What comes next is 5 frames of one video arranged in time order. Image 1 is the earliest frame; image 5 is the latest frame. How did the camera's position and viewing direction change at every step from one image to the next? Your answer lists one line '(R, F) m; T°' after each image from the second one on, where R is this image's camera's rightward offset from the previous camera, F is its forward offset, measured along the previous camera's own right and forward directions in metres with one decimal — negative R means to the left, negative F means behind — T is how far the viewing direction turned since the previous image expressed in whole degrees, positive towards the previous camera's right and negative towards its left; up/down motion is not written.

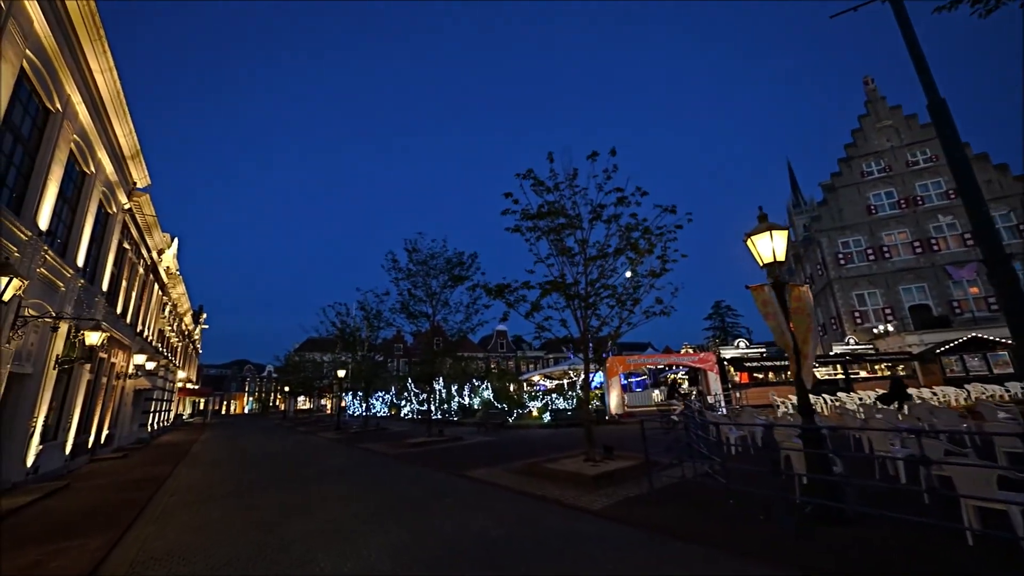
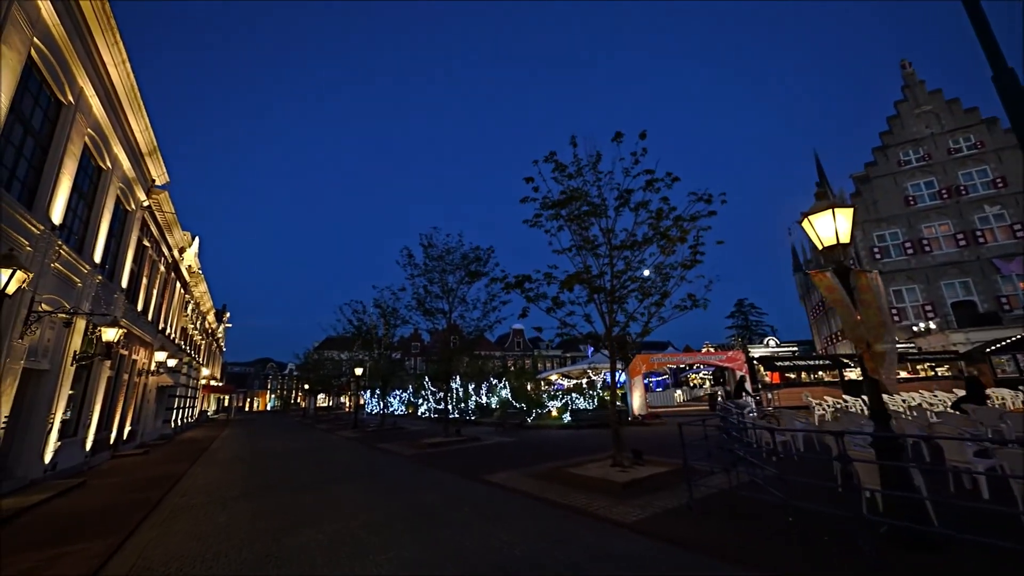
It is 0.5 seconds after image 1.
(-0.1, +0.6) m; -2°
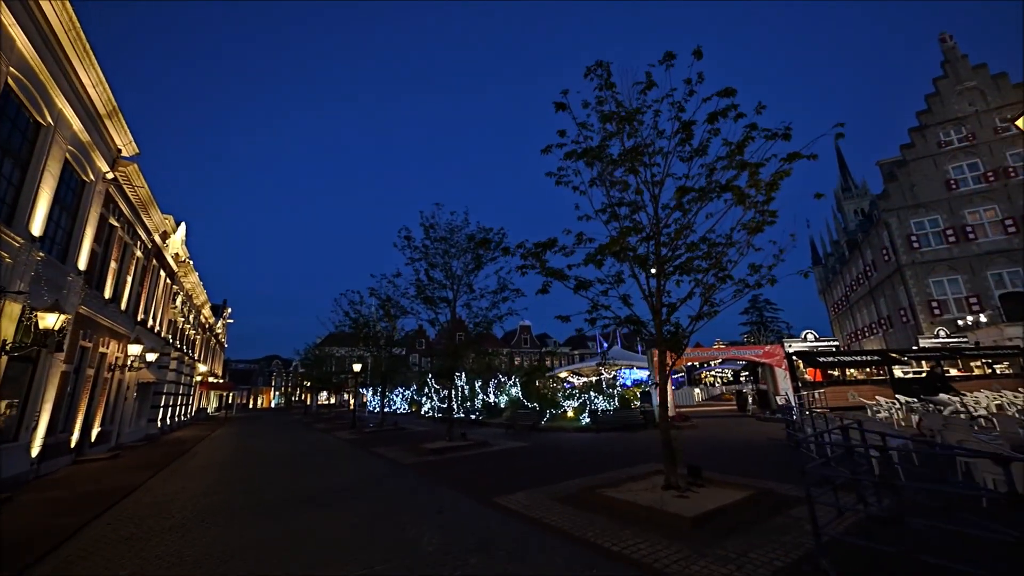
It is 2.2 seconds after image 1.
(-0.3, +1.9) m; -1°
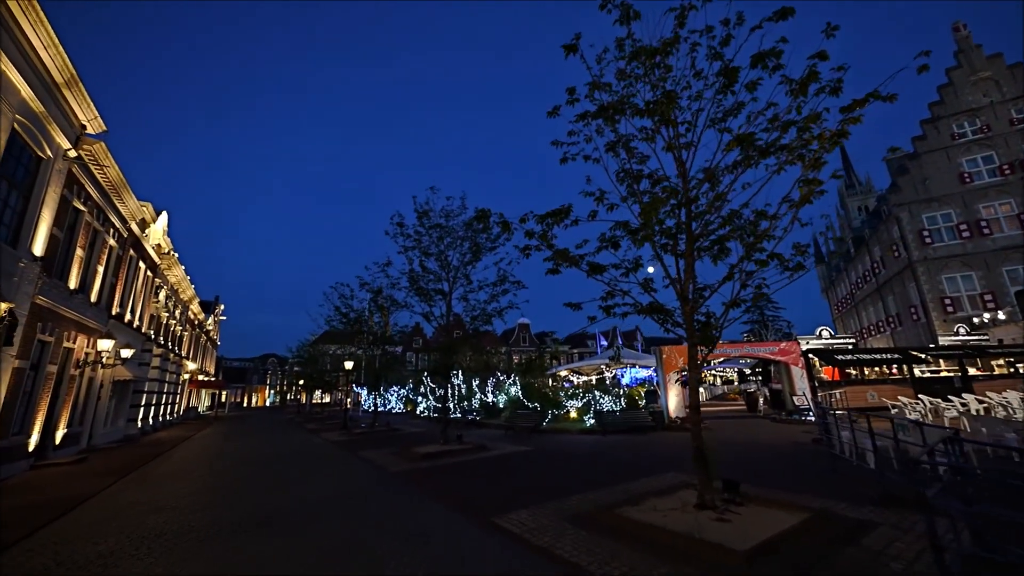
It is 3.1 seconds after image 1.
(-0.1, +1.1) m; 0°
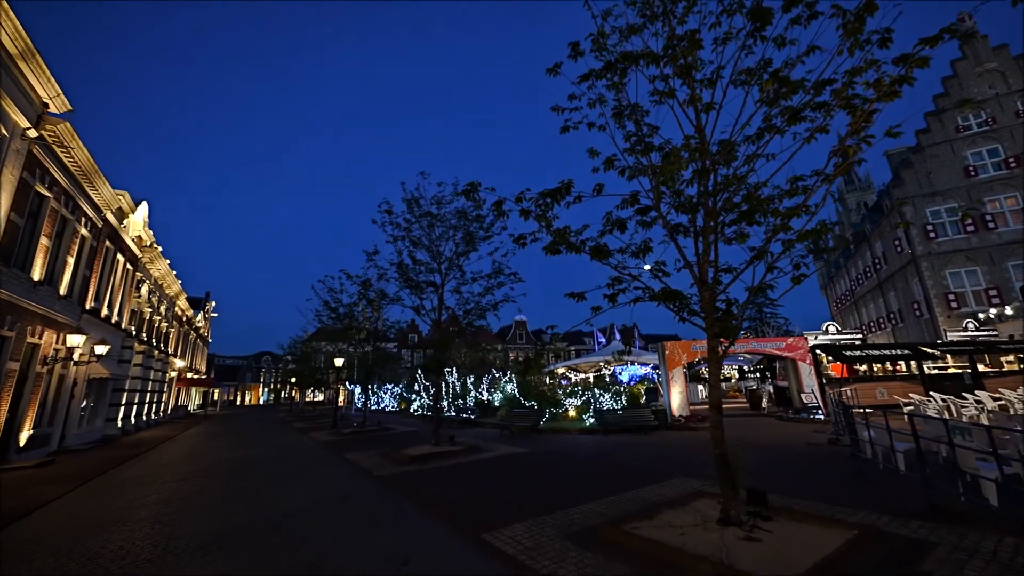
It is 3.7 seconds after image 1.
(0.0, +0.8) m; 0°
